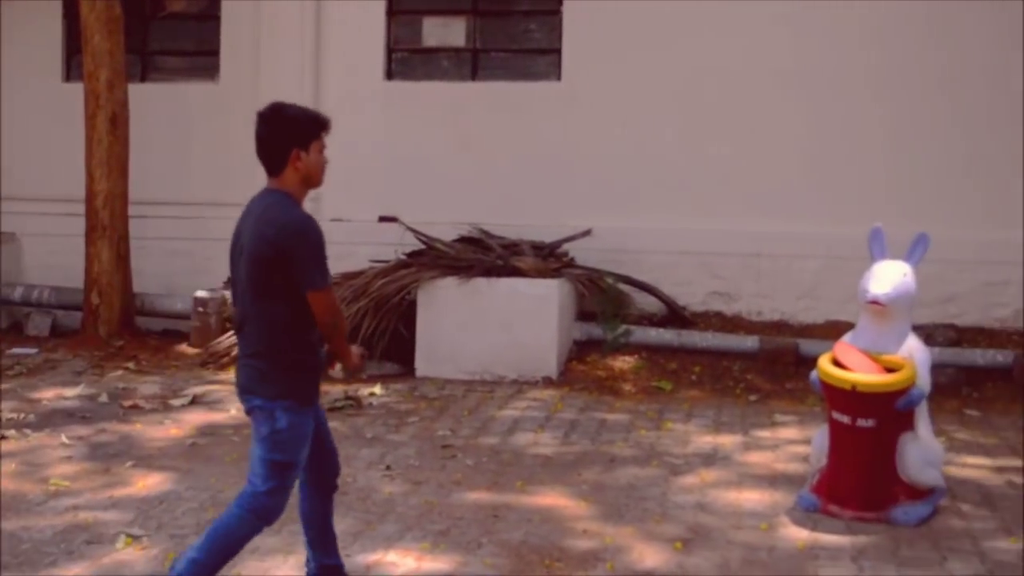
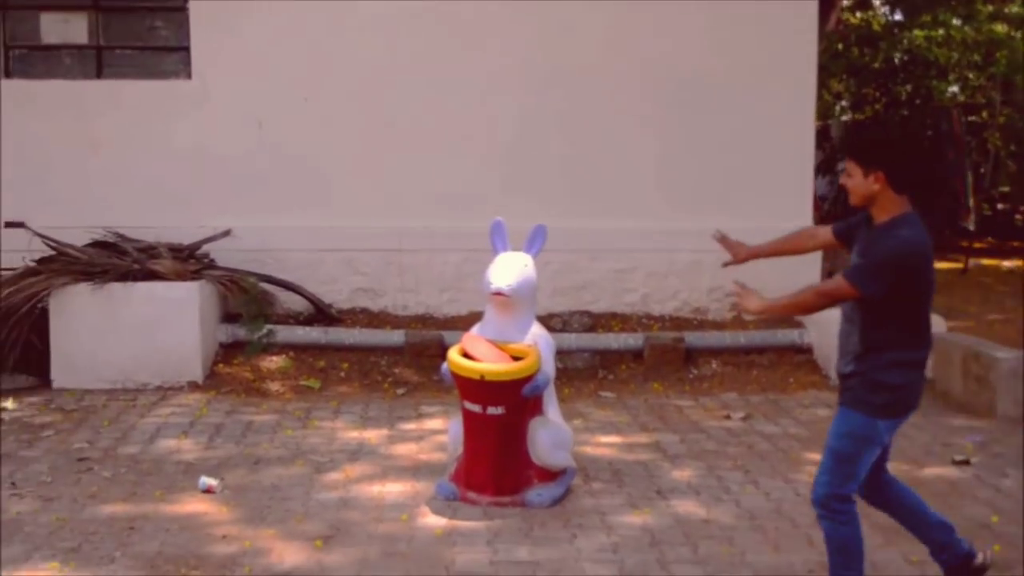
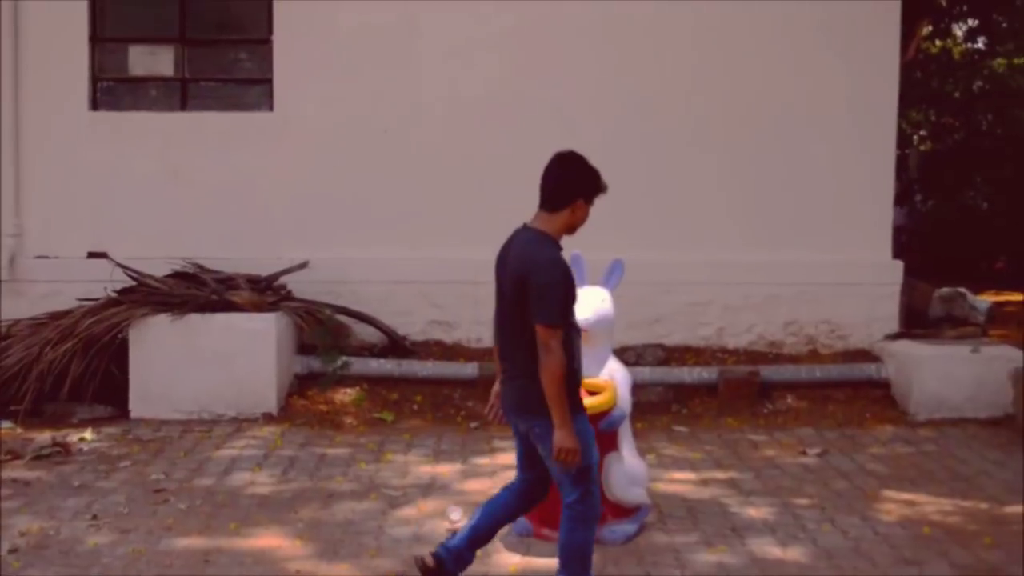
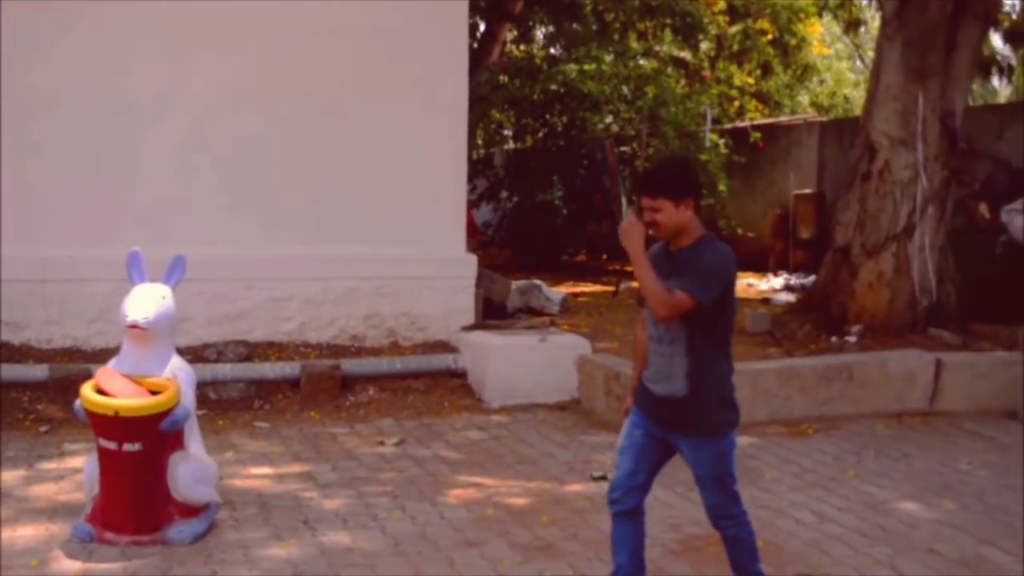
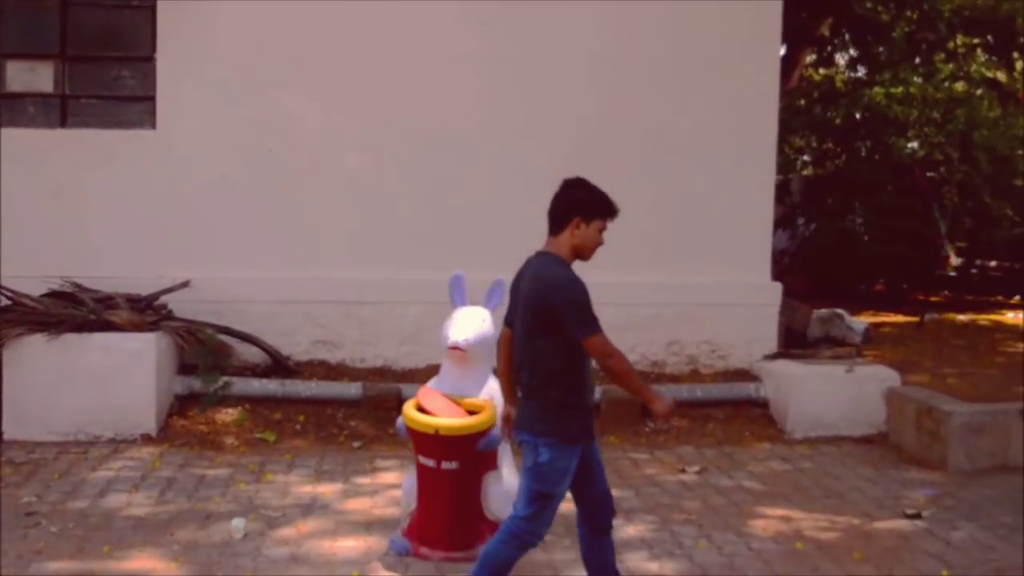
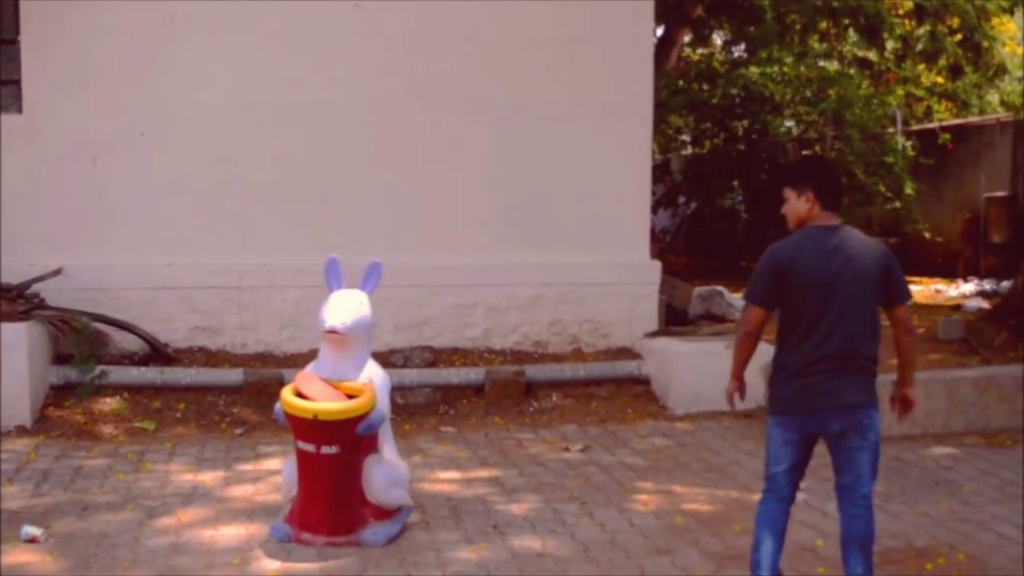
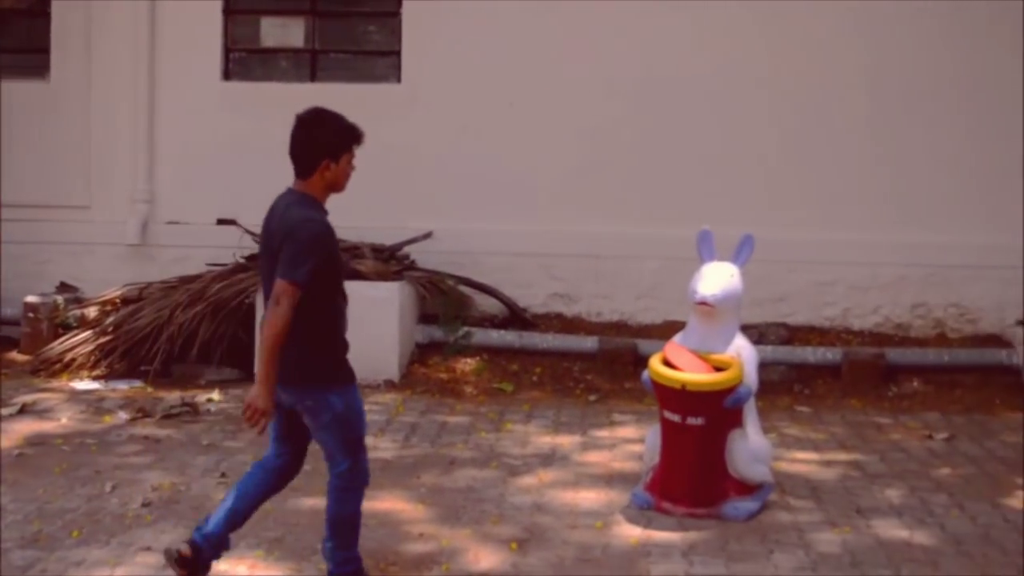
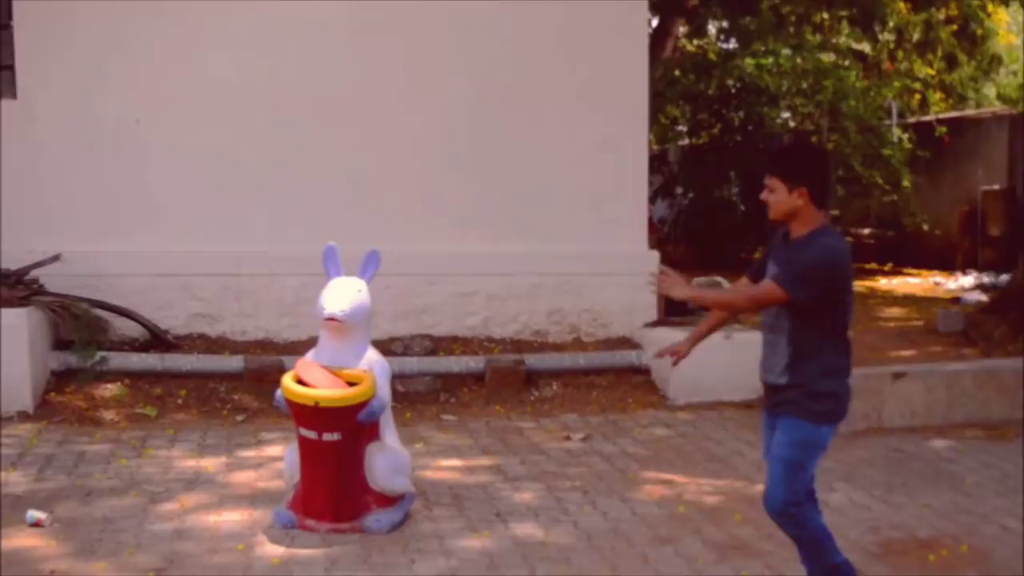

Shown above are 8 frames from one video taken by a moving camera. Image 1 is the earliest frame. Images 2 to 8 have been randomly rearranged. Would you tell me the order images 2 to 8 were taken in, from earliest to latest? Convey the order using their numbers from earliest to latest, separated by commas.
7, 3, 5, 6, 4, 8, 2
